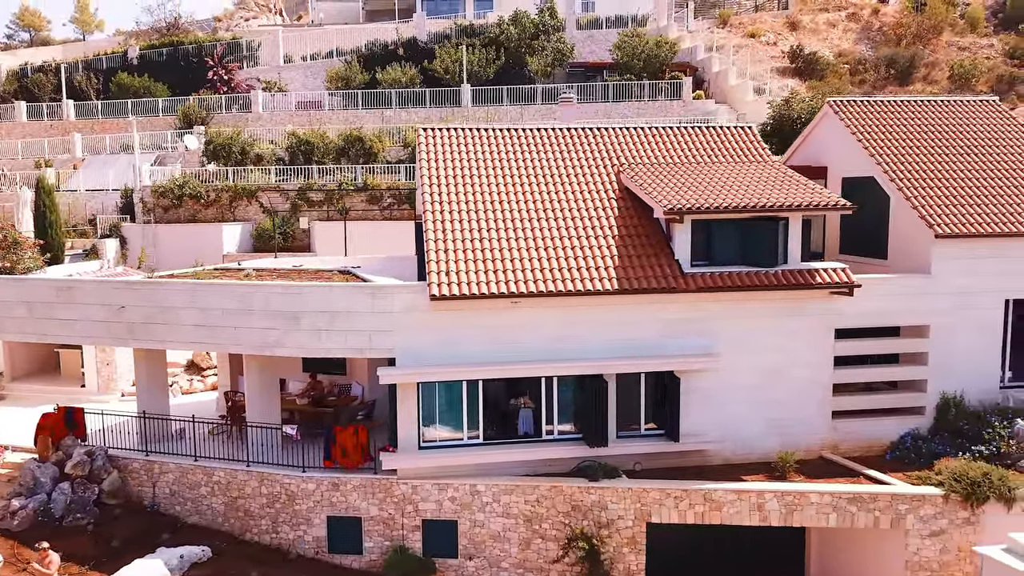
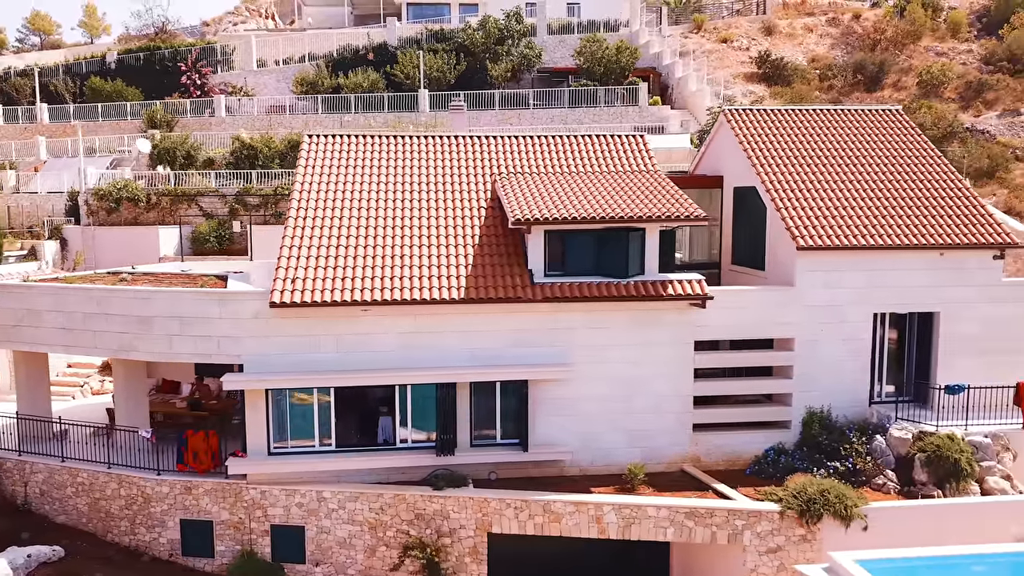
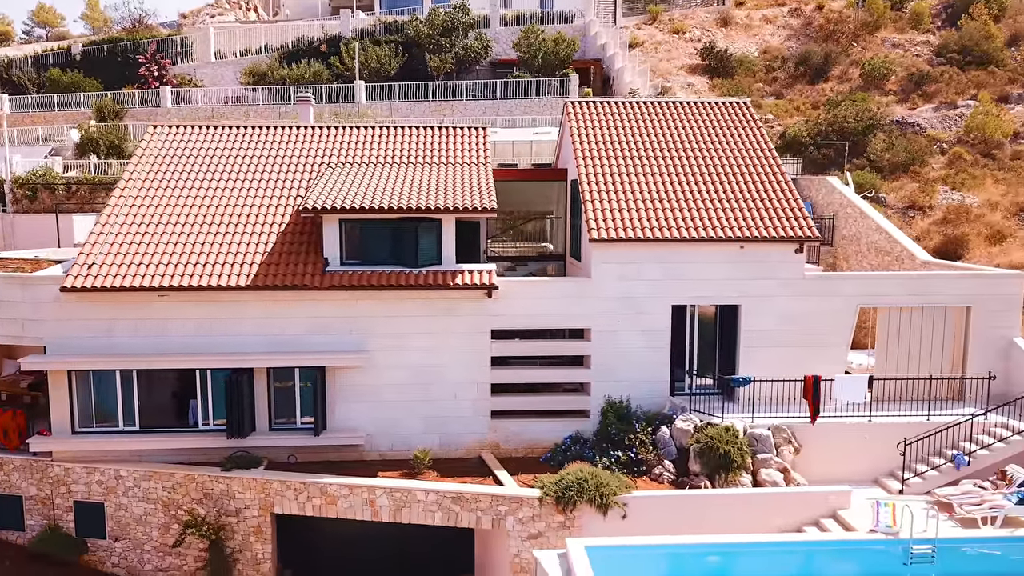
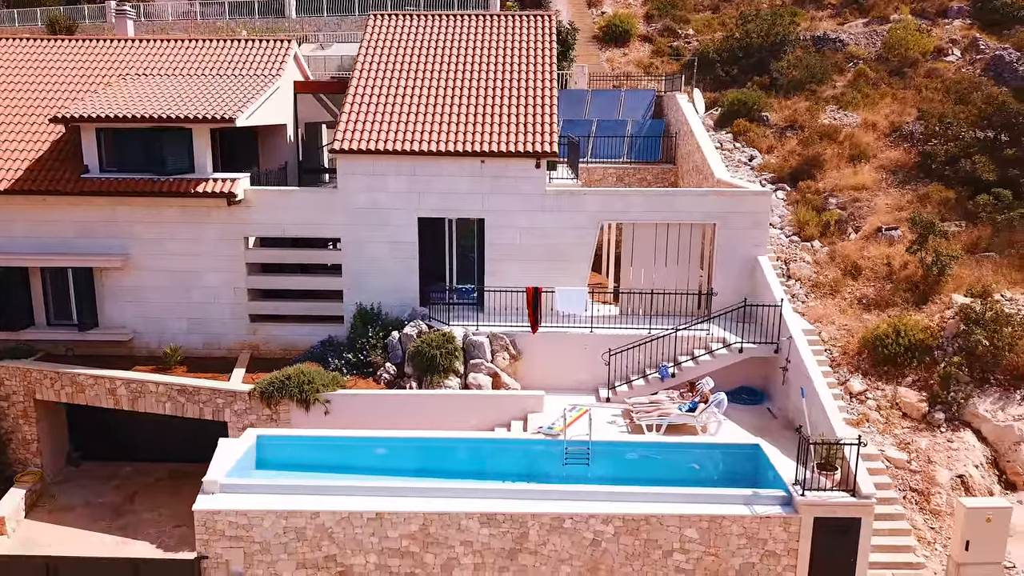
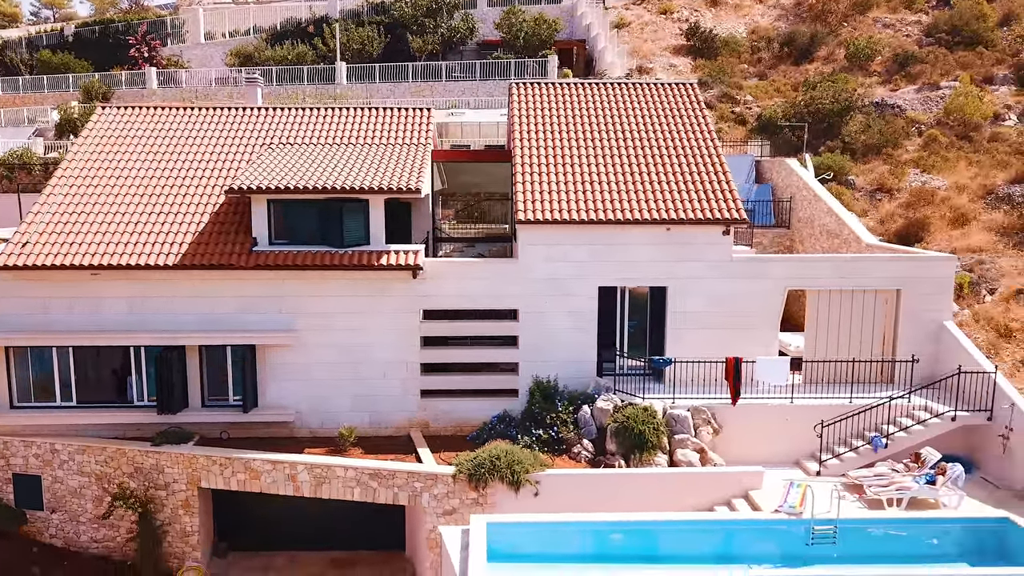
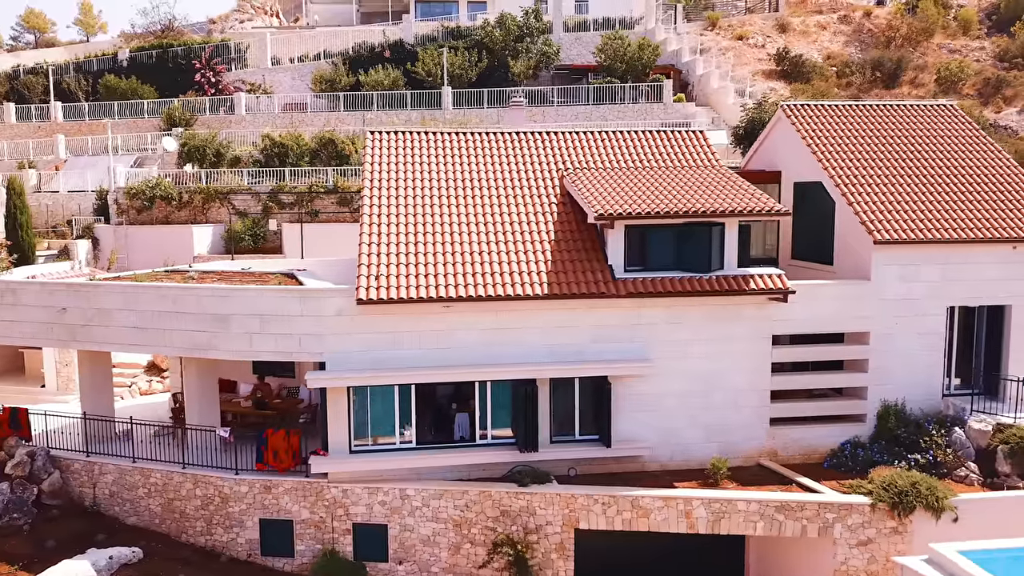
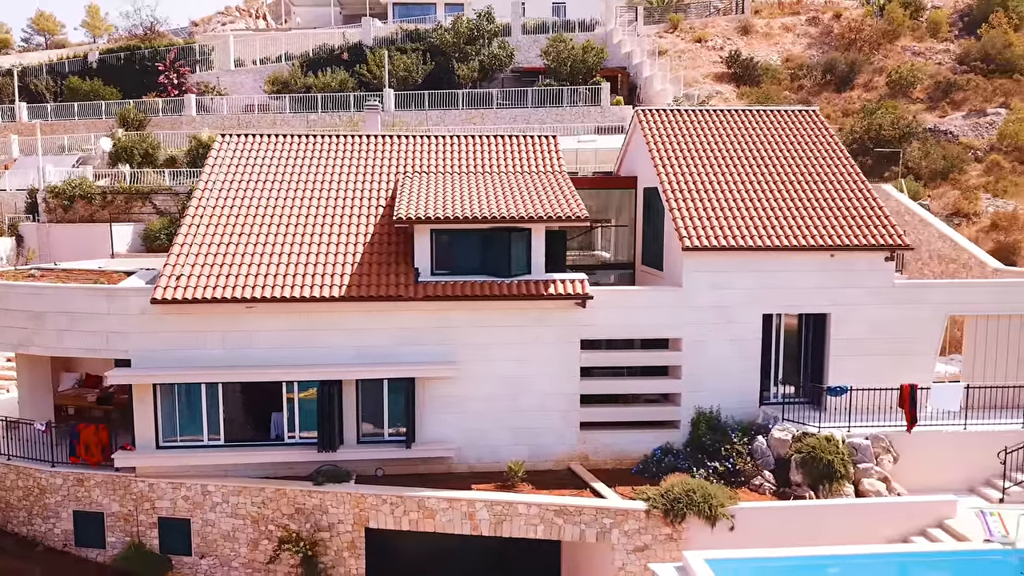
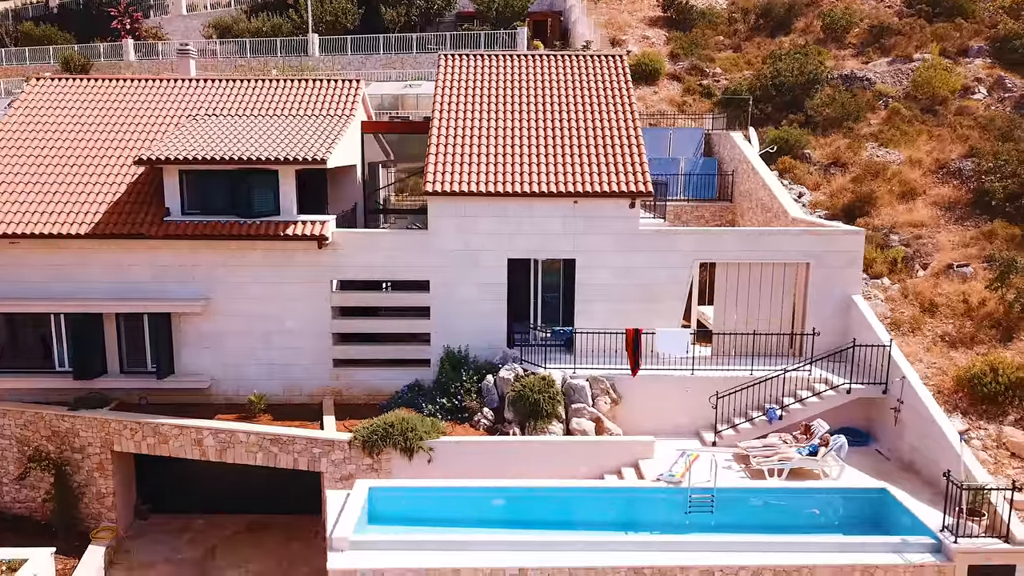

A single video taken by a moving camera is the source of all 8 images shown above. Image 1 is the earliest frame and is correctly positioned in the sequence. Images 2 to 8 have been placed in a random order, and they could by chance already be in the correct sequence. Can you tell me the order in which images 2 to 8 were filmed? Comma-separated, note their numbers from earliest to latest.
6, 2, 7, 3, 5, 8, 4
